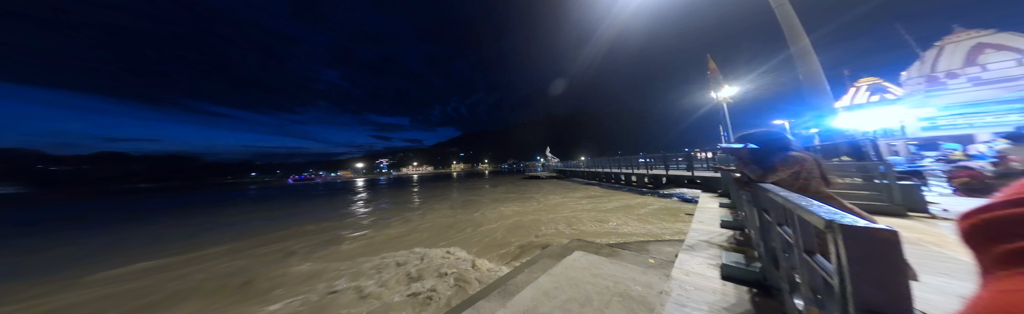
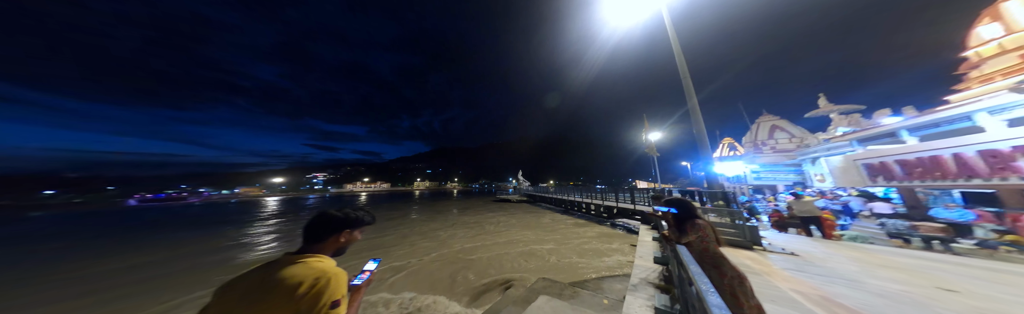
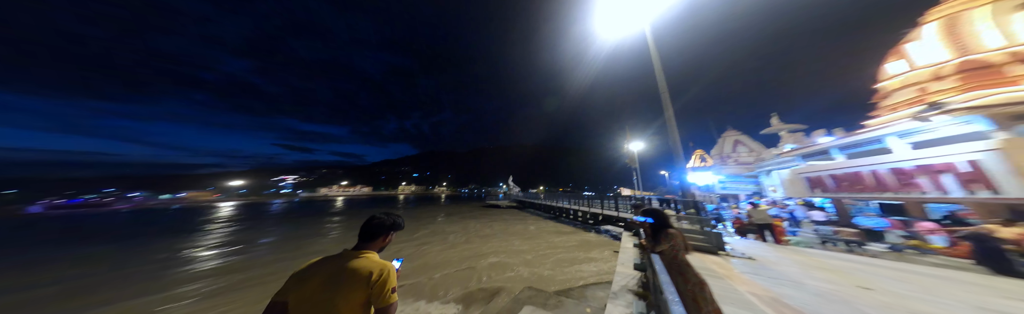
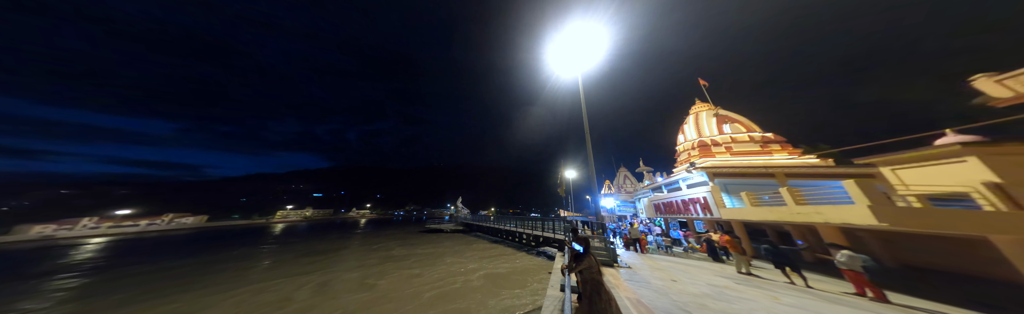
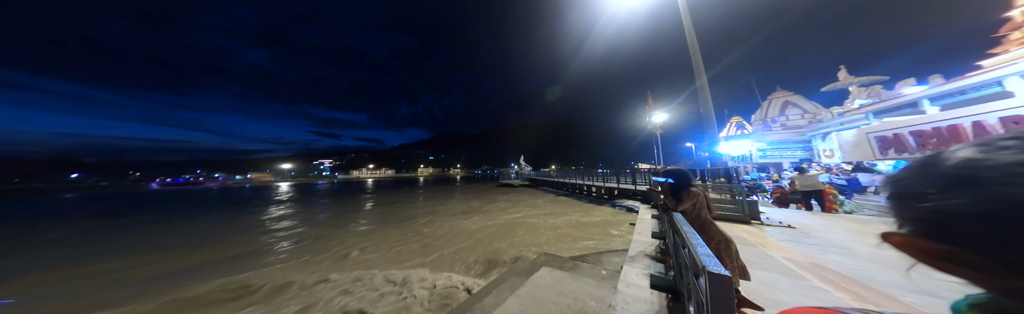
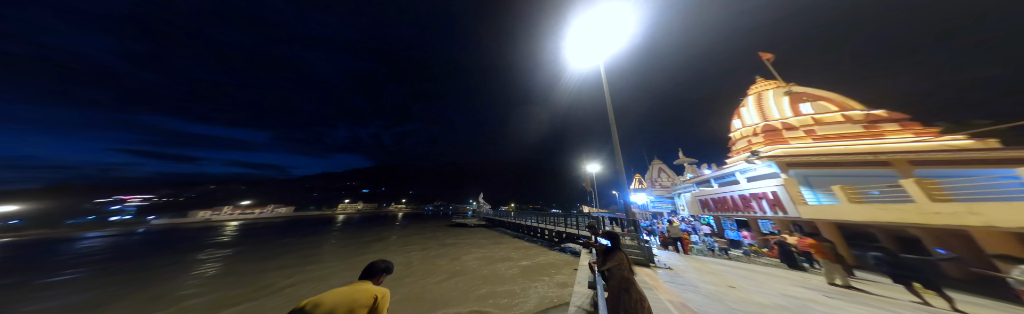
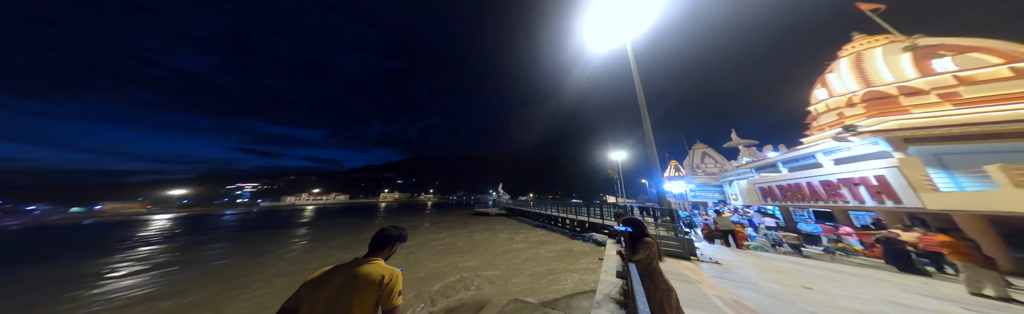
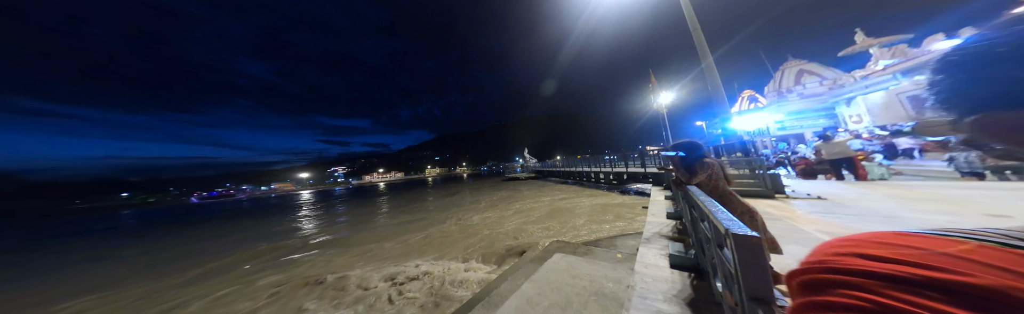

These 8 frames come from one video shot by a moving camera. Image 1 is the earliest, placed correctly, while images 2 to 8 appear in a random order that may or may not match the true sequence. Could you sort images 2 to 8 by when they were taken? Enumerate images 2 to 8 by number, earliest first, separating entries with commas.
8, 5, 2, 3, 7, 6, 4
